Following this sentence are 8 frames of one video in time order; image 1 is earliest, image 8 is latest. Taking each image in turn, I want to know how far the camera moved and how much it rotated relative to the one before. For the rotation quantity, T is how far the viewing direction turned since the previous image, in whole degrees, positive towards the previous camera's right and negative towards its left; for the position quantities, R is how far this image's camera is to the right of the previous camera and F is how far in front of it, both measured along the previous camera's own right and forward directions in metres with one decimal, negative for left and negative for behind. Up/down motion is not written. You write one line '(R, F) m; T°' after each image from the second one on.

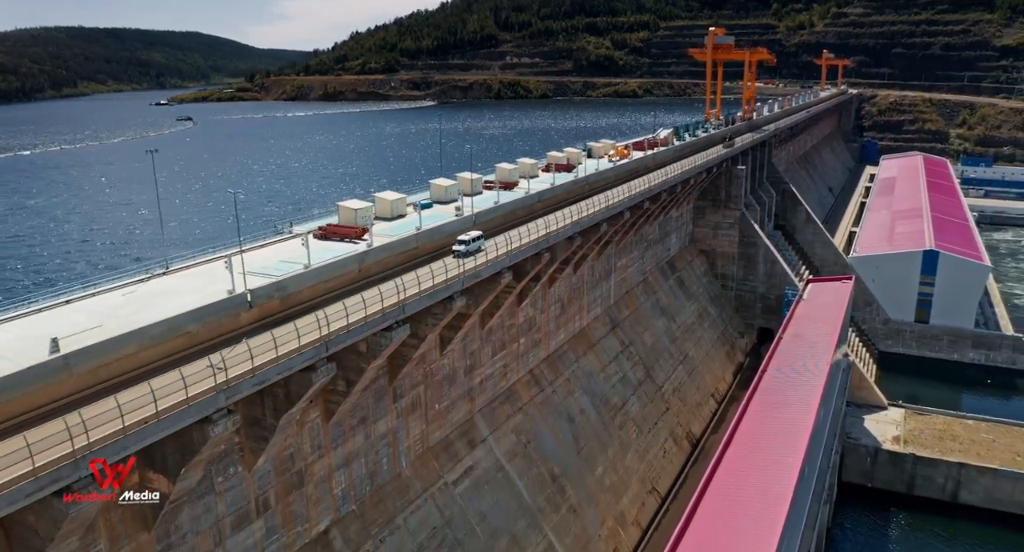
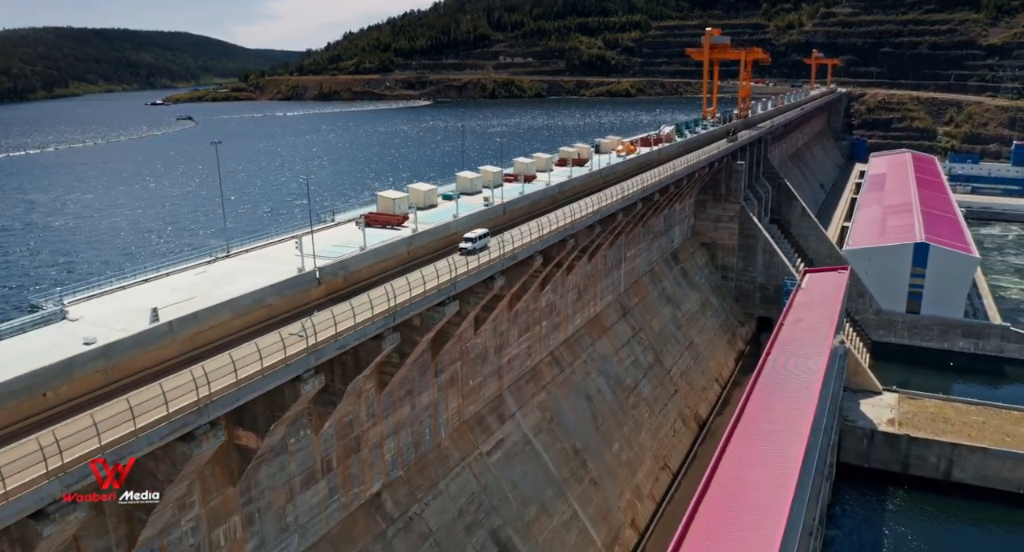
(-0.8, -0.9) m; +1°
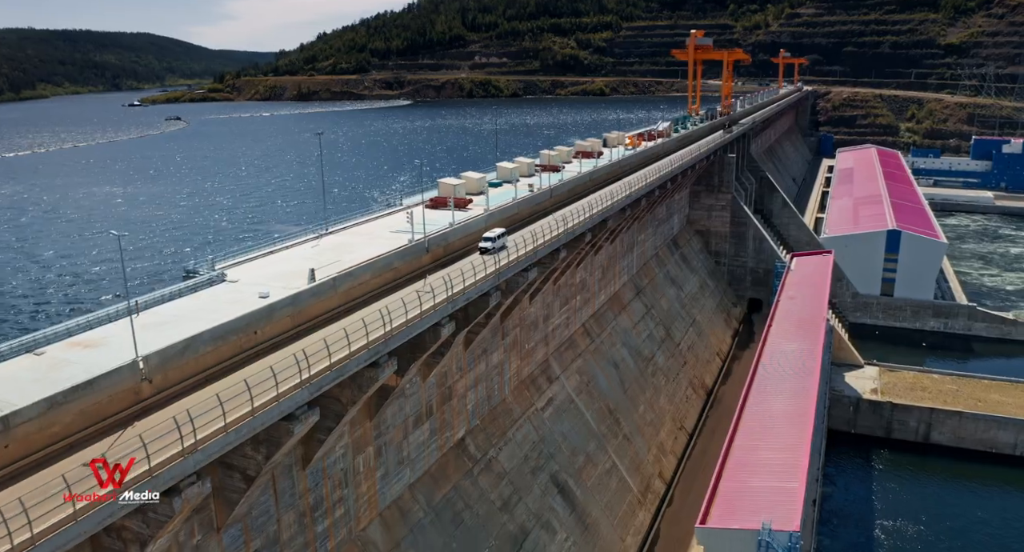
(-1.8, -1.8) m; +2°
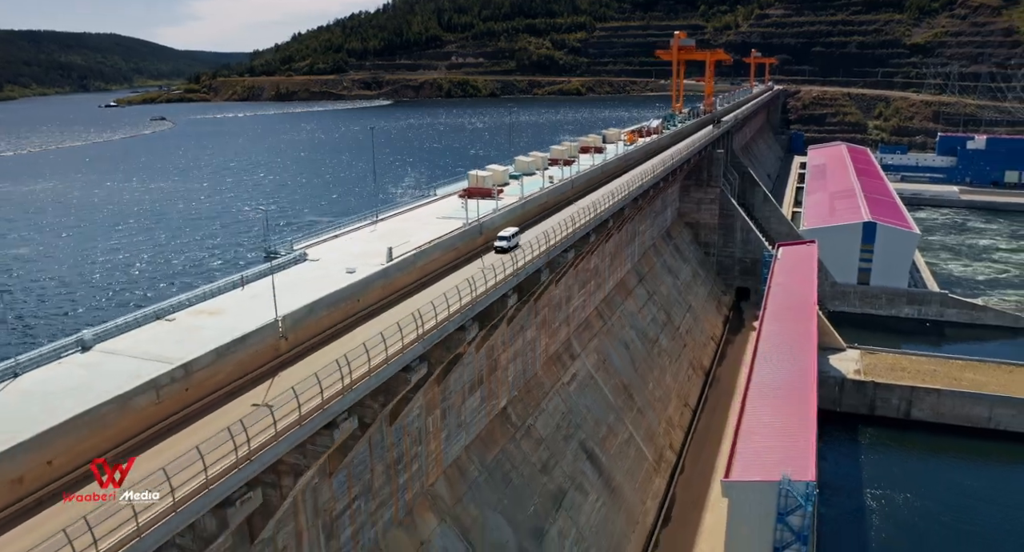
(-1.3, -1.2) m; +2°
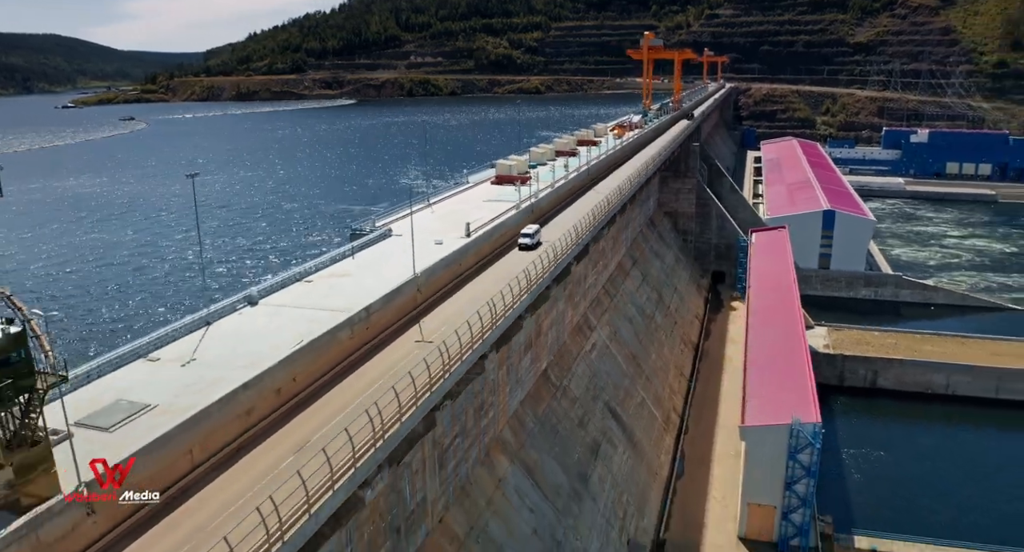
(-2.0, -1.6) m; +4°
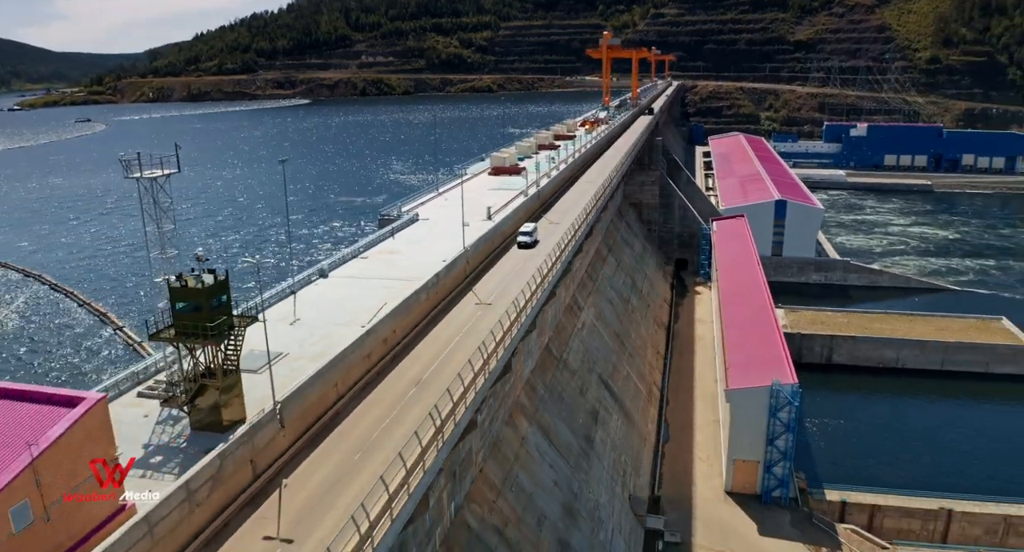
(-1.3, -1.3) m; +4°
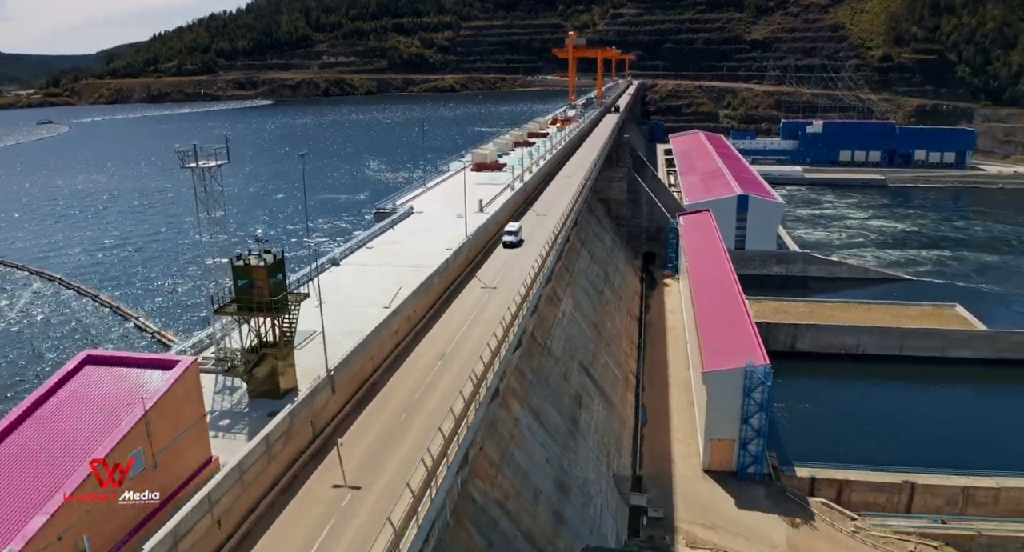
(-0.6, -0.7) m; +3°
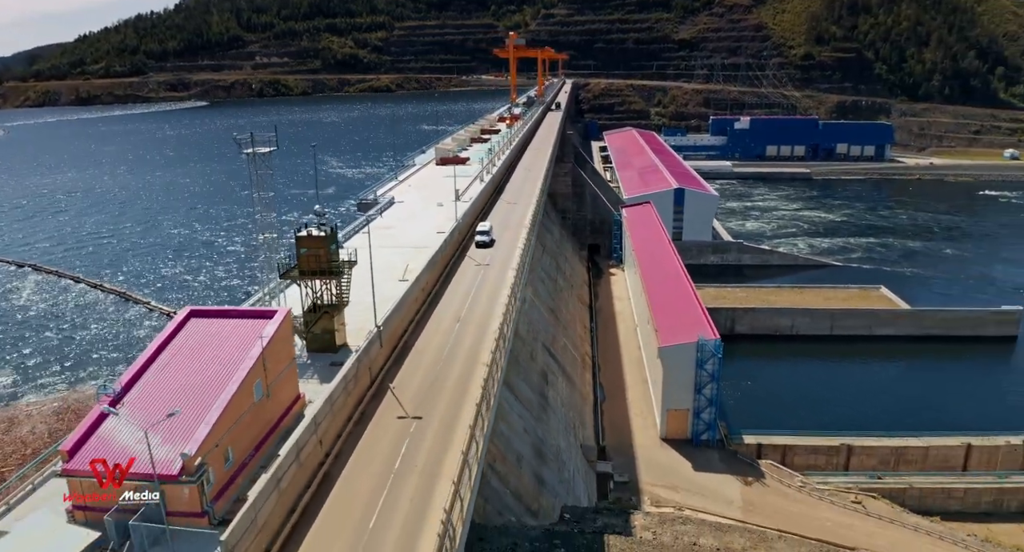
(-0.9, -1.2) m; +5°
